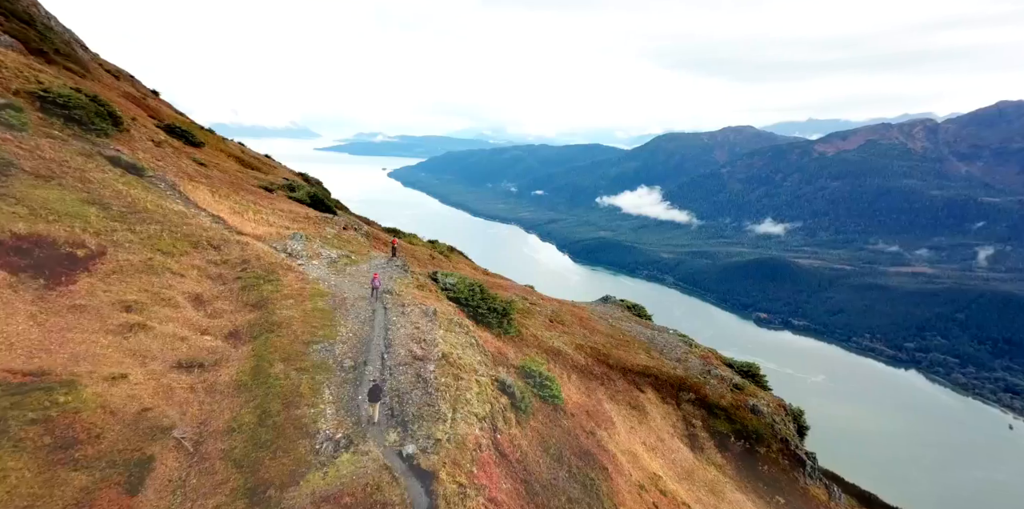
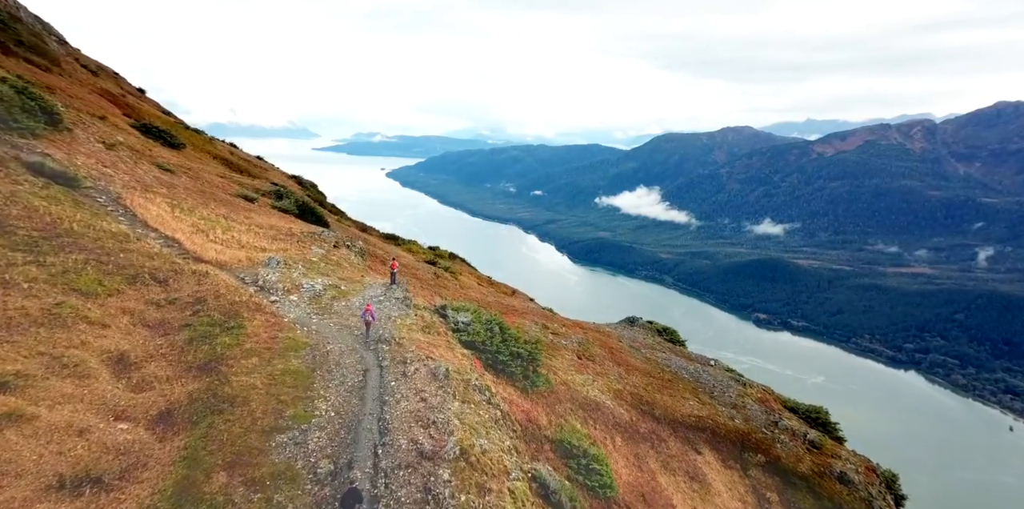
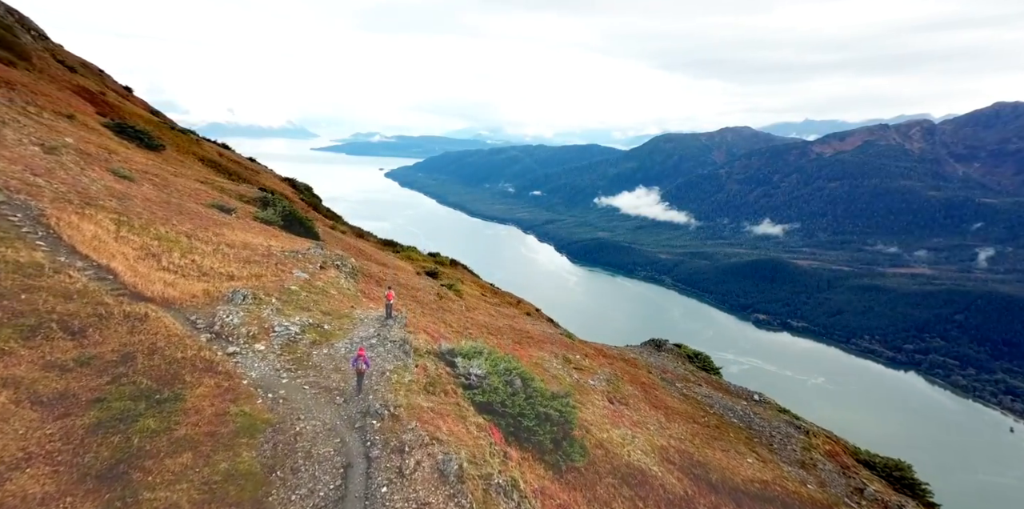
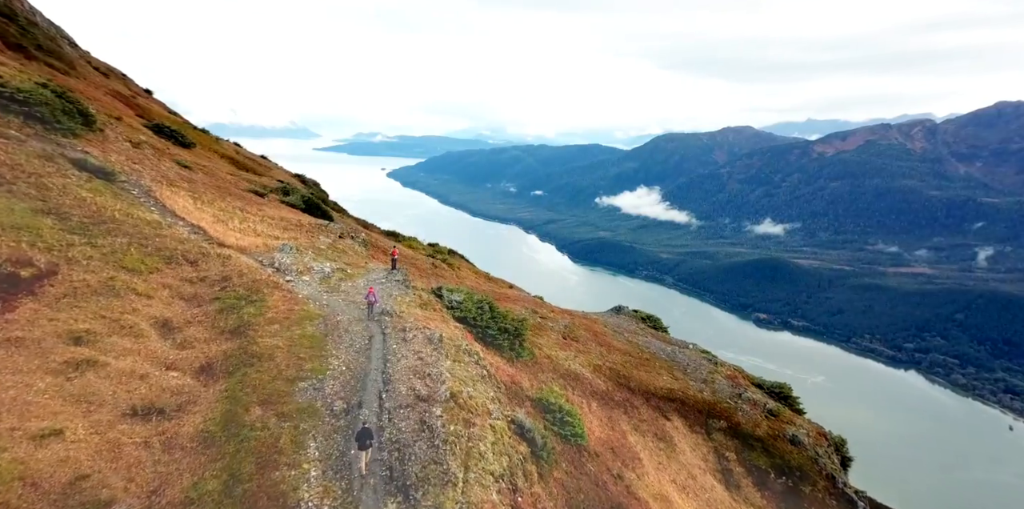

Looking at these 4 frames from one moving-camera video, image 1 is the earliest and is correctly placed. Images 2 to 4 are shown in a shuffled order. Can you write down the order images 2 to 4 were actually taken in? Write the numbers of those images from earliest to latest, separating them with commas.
4, 2, 3
